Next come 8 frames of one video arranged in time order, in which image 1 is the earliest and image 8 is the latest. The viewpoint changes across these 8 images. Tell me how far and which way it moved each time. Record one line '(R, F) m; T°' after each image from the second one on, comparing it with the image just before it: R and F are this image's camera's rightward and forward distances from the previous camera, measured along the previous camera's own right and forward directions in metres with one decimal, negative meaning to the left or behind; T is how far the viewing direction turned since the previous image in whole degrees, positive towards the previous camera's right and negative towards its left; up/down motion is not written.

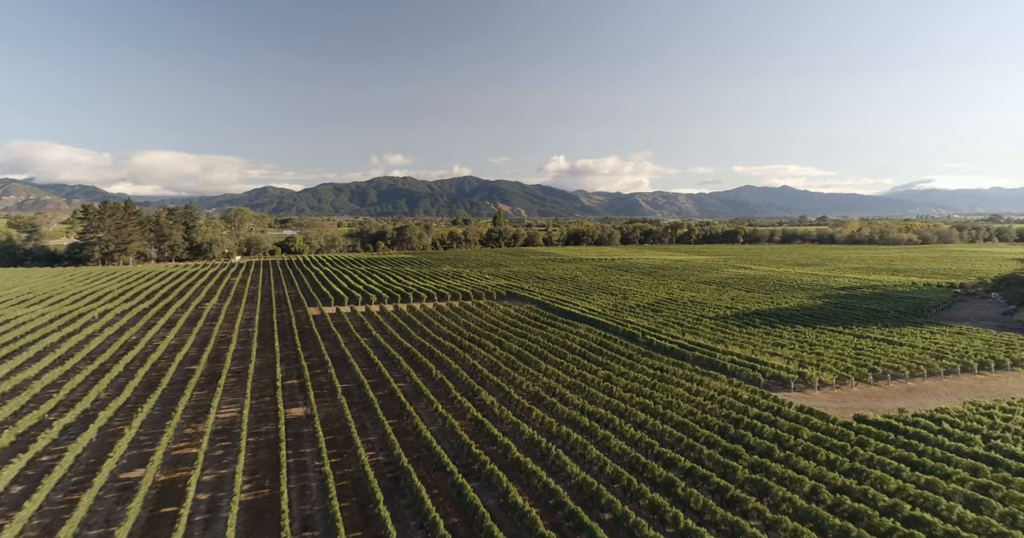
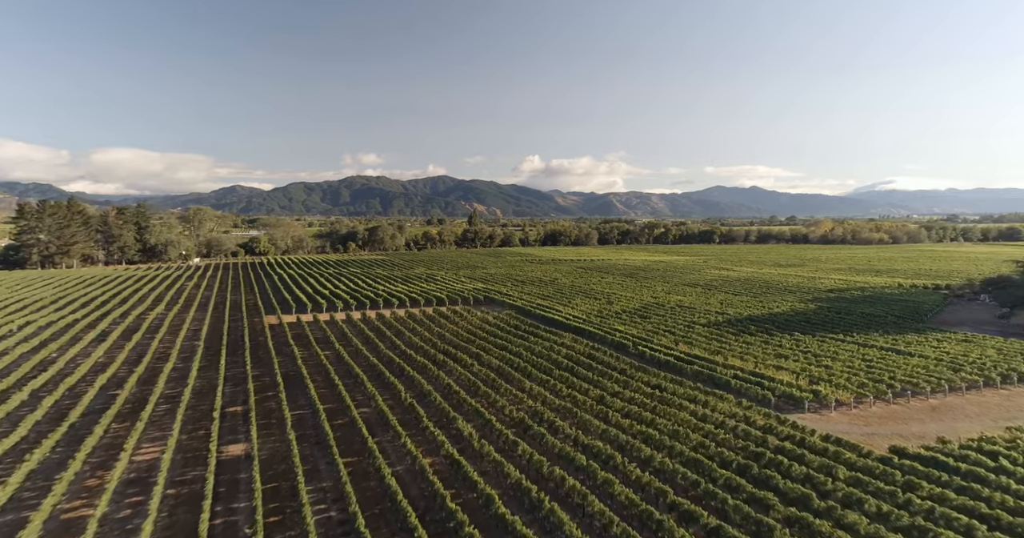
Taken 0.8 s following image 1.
(-0.2, +2.8) m; +3°
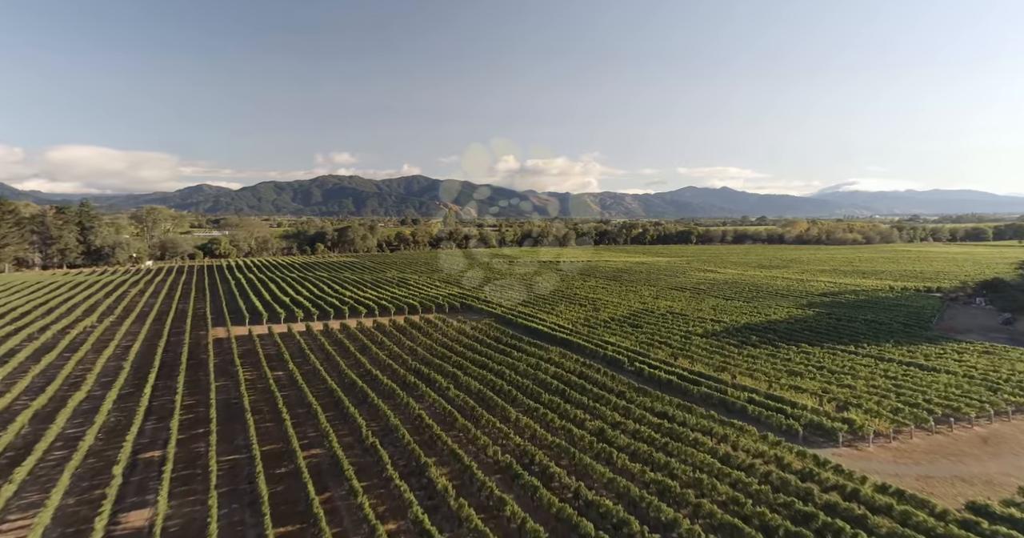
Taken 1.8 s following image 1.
(-0.2, +3.2) m; +3°
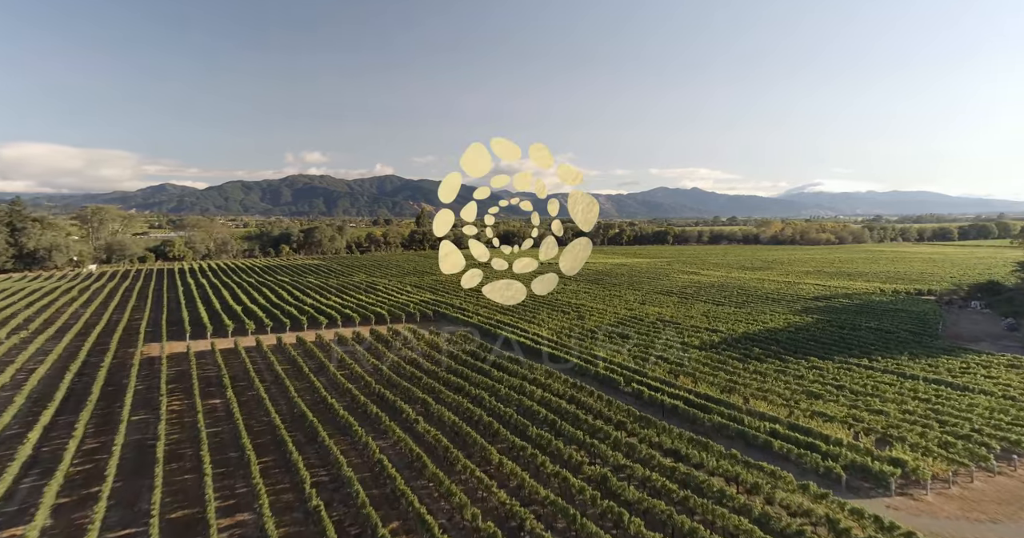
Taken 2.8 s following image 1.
(-0.2, +3.3) m; +3°
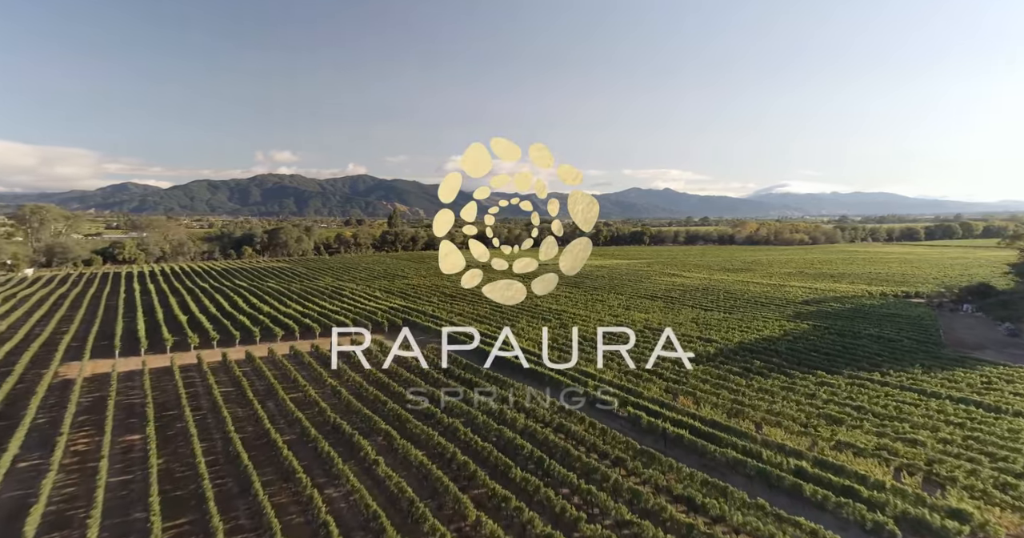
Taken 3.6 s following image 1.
(-0.1, +2.9) m; +3°
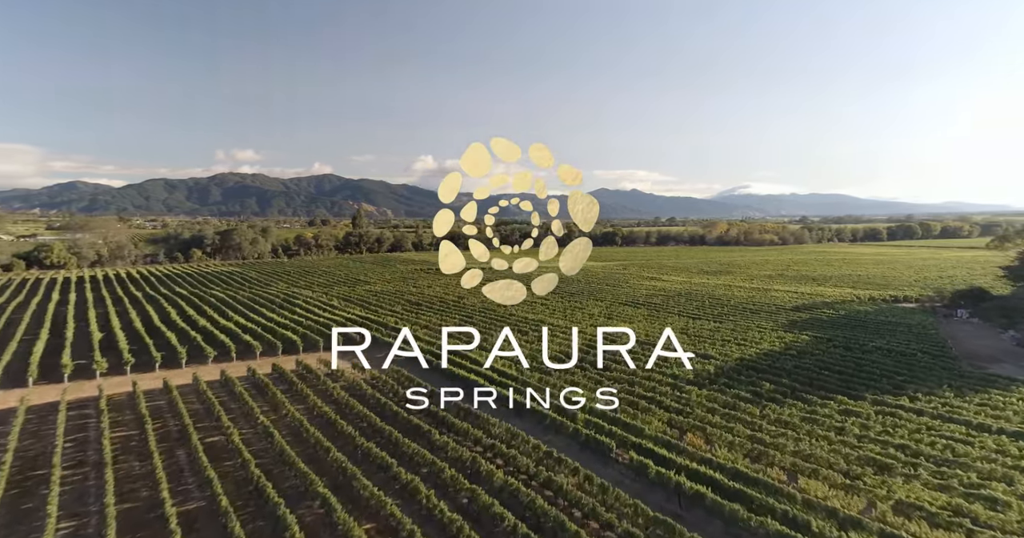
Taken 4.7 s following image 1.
(-0.1, +3.7) m; +3°
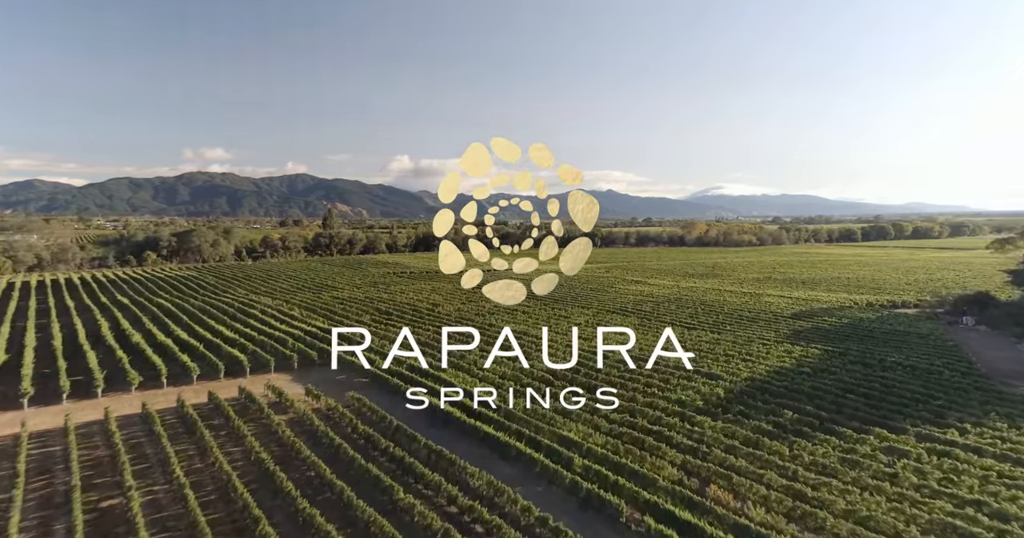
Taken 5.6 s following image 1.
(-0.1, +3.4) m; +3°
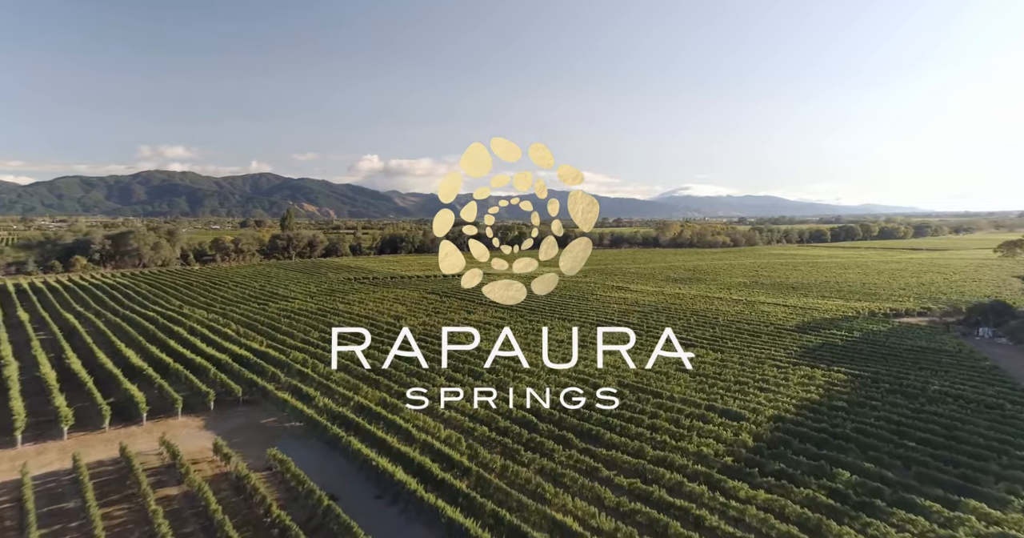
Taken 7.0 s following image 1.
(0.0, +4.7) m; +3°
